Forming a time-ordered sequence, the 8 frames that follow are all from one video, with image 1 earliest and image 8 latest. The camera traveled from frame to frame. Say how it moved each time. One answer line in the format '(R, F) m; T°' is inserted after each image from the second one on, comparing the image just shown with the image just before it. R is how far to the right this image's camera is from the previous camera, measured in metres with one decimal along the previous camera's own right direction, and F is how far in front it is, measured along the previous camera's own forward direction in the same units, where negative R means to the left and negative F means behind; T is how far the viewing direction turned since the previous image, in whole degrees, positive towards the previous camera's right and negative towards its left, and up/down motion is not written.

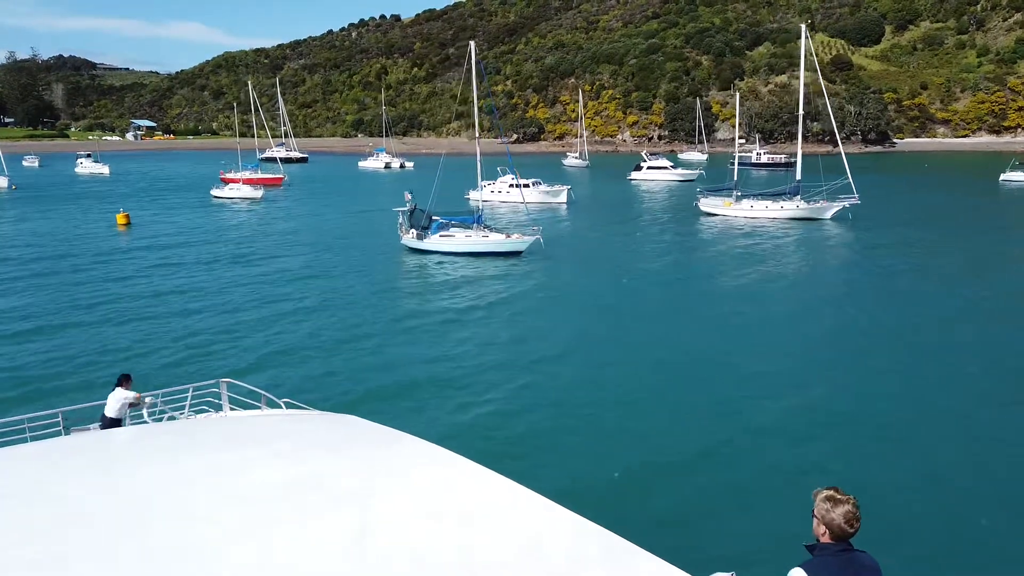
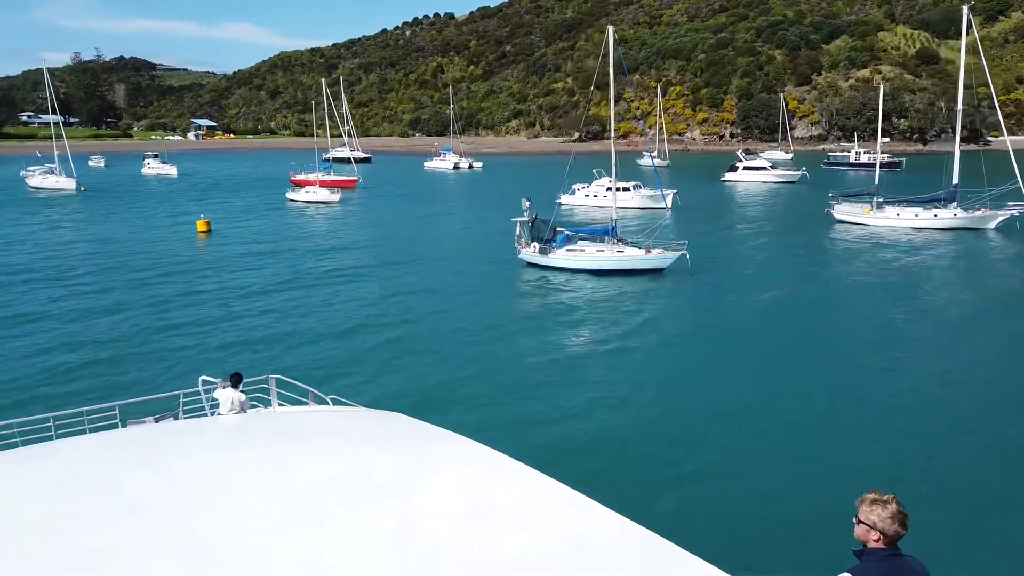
(-1.1, +1.2) m; -3°
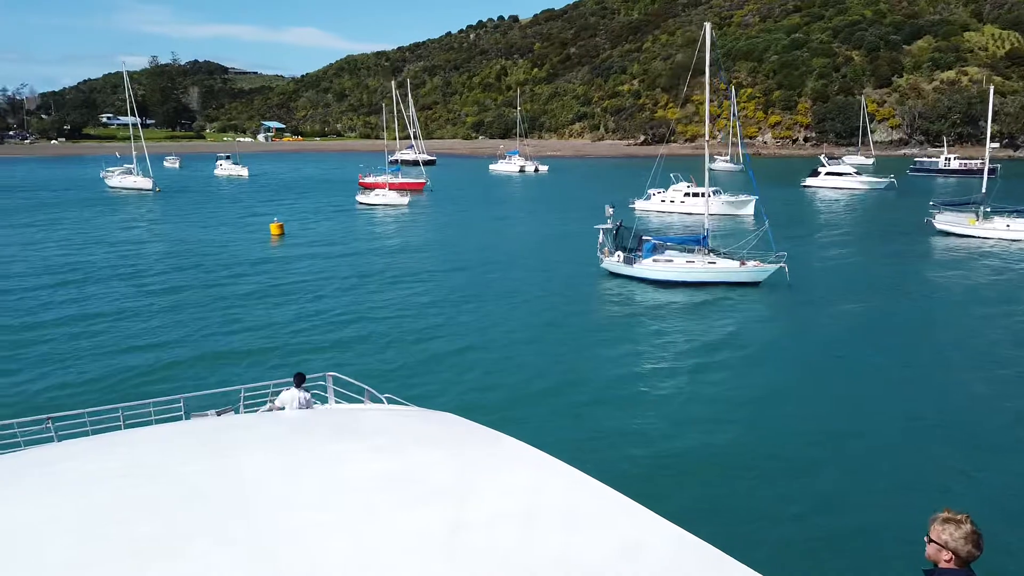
(-0.3, +0.4) m; -4°
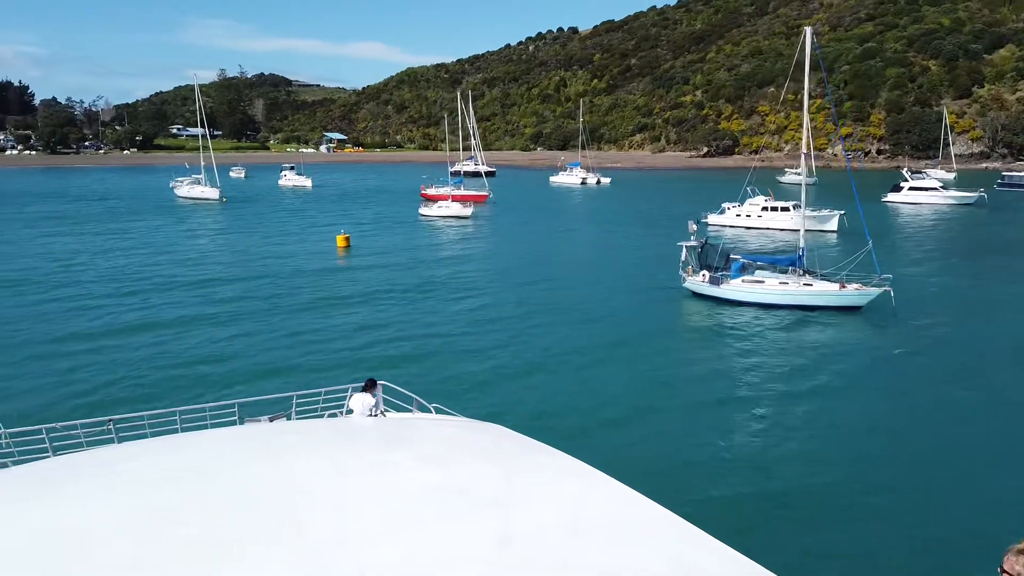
(-0.2, +0.4) m; -4°
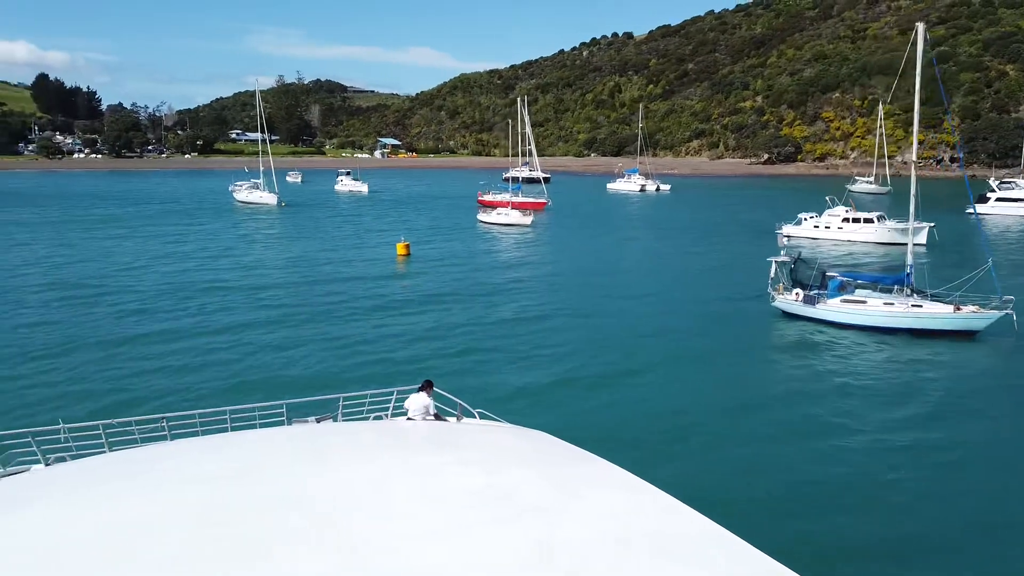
(-0.3, +0.5) m; -4°
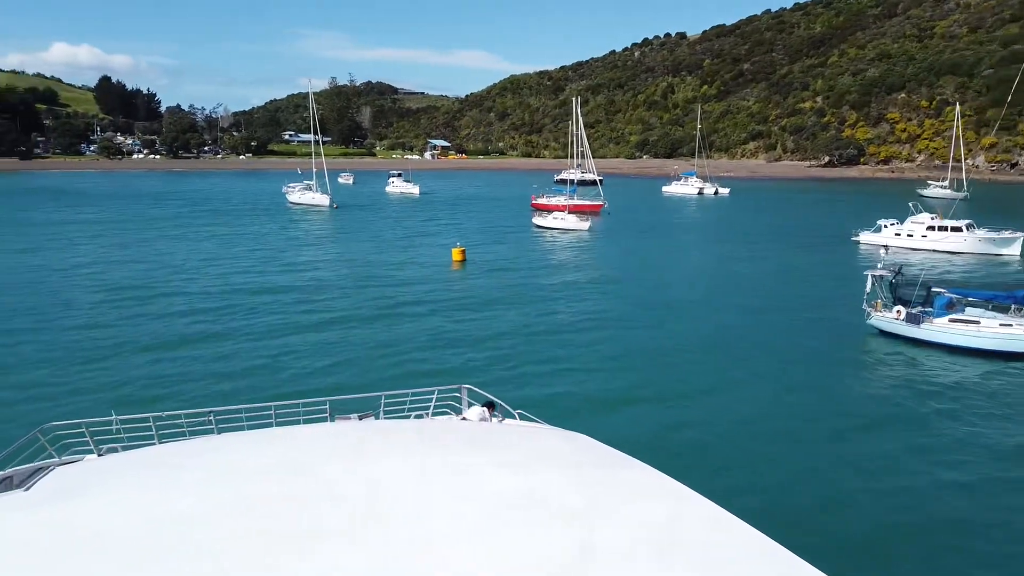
(-0.2, +0.5) m; -3°
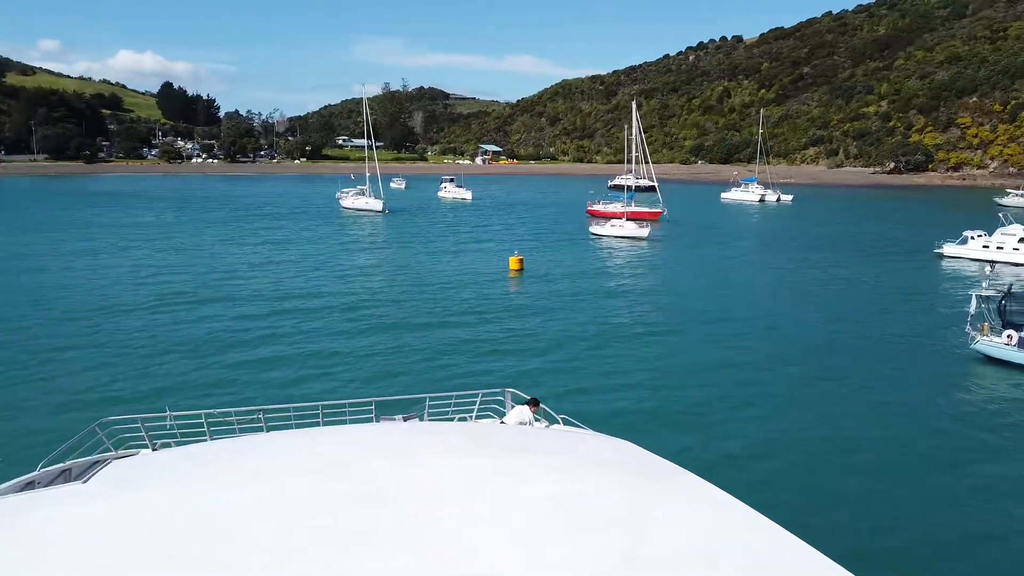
(-0.1, +0.4) m; -4°
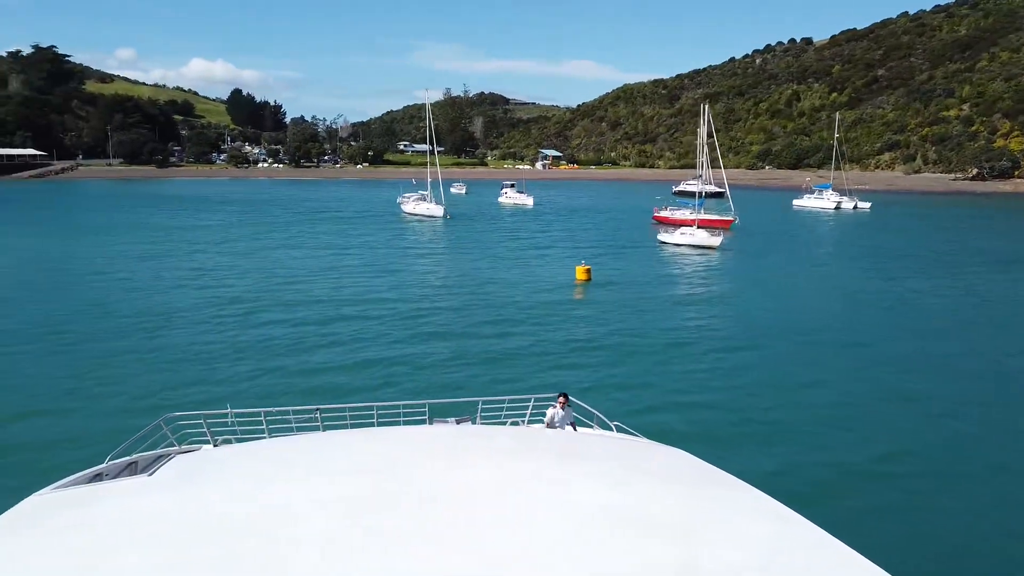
(-0.1, +0.4) m; -4°
